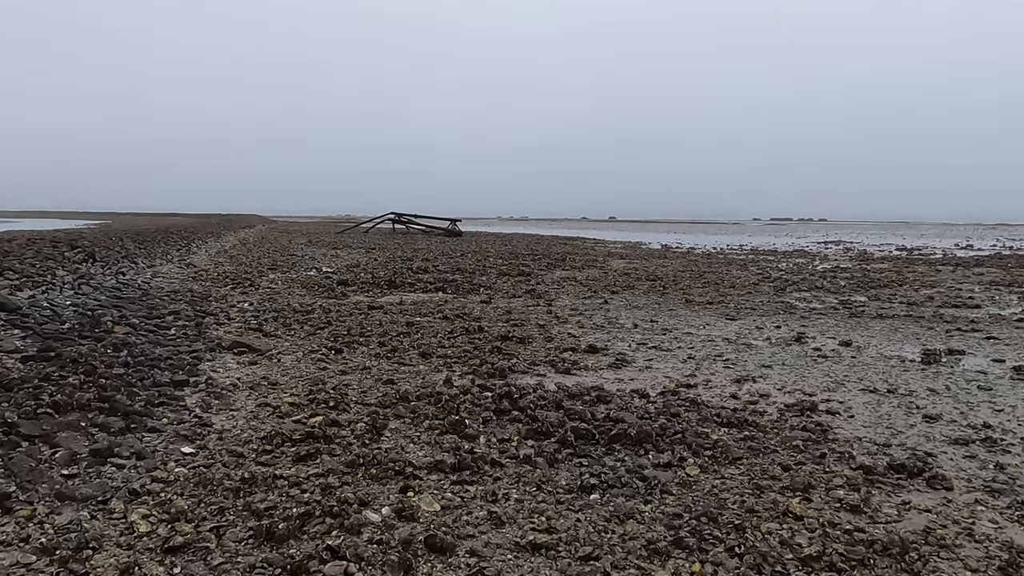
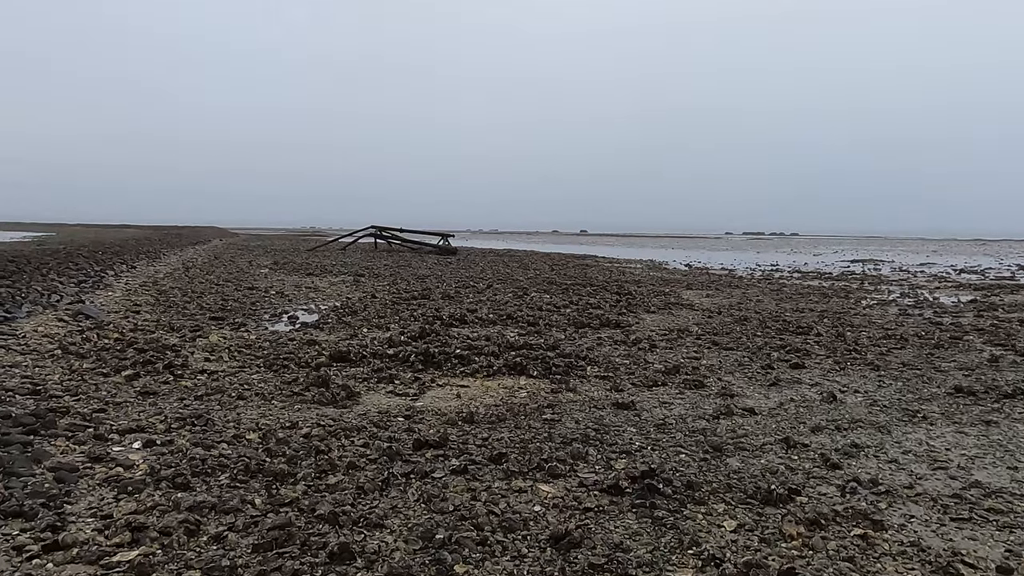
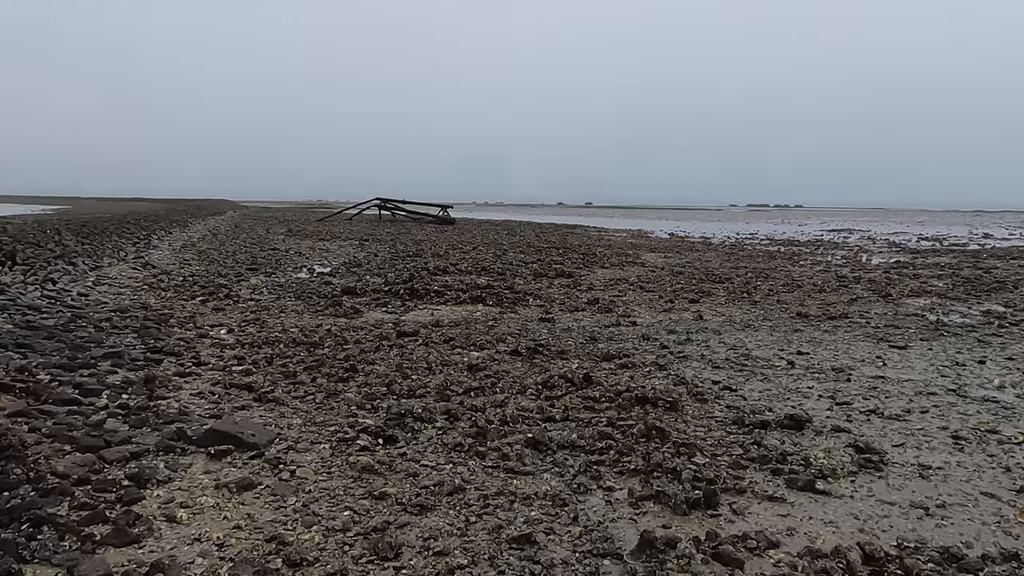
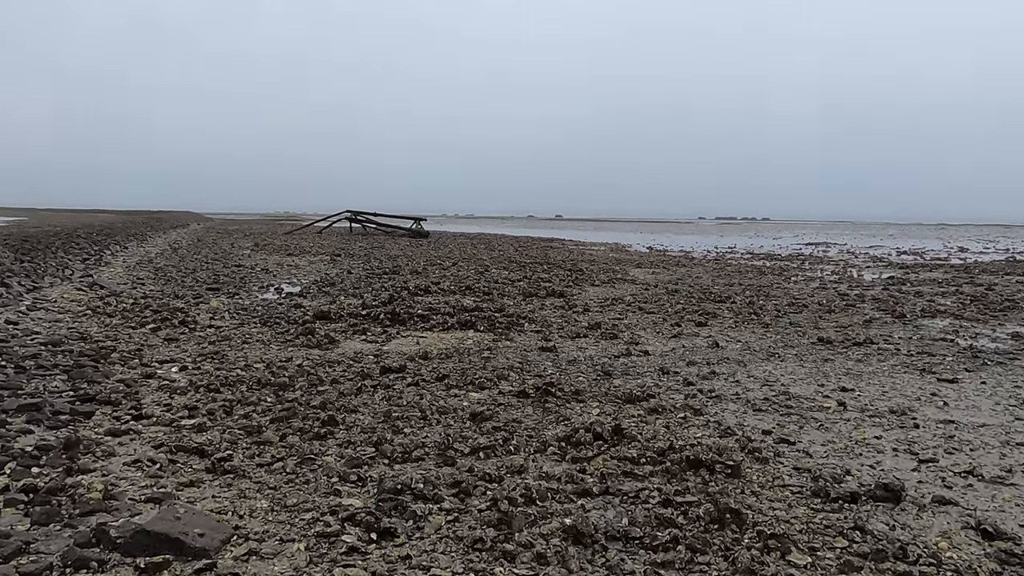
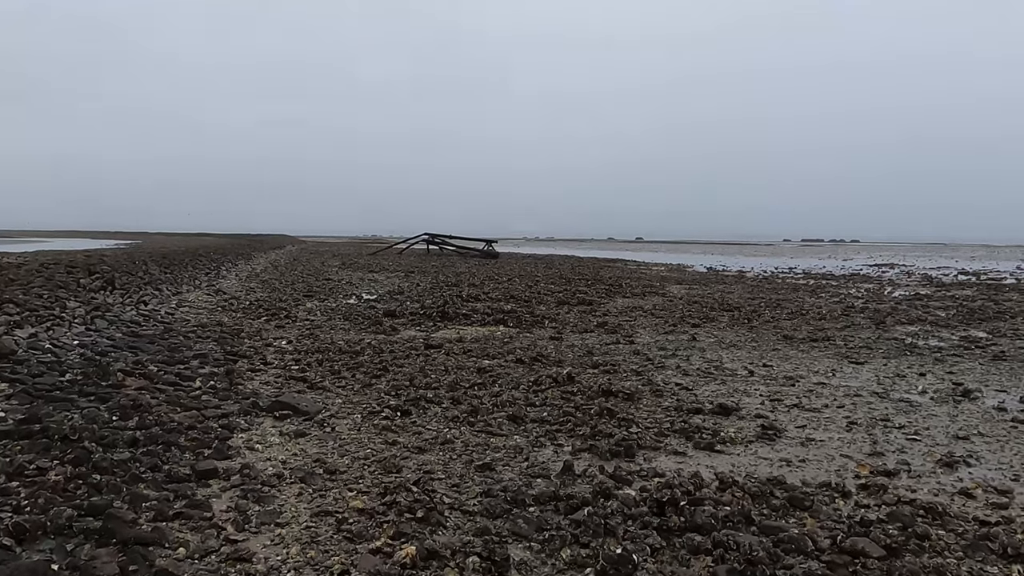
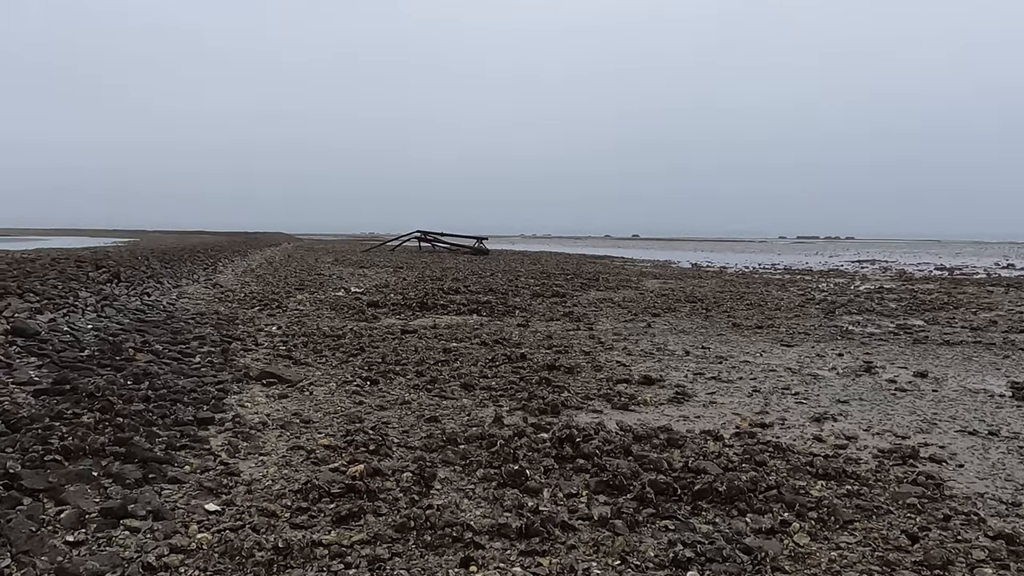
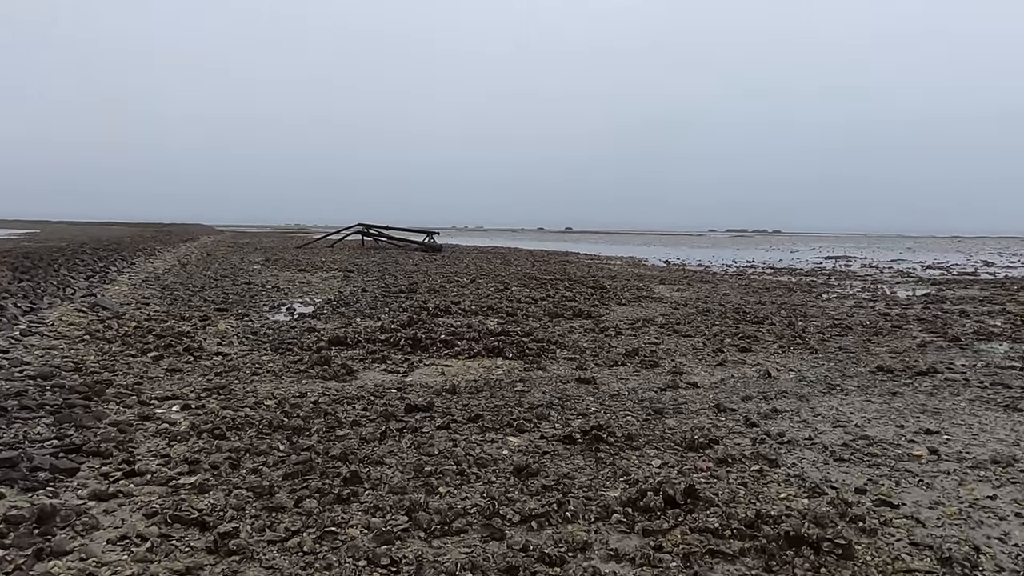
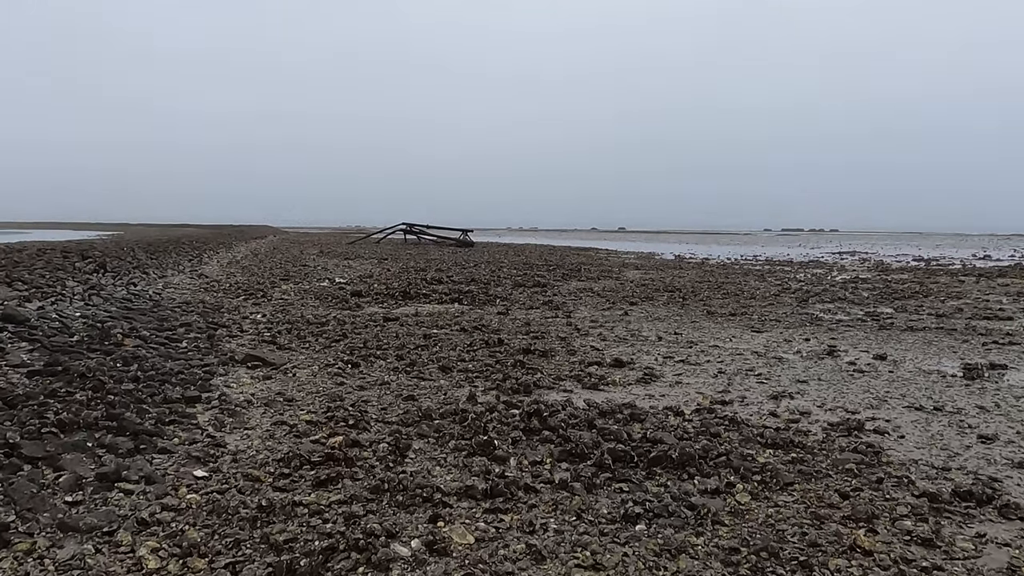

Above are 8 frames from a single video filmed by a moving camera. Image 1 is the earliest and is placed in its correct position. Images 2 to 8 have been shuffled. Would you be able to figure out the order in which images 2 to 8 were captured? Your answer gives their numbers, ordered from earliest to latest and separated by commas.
8, 6, 5, 3, 4, 7, 2
